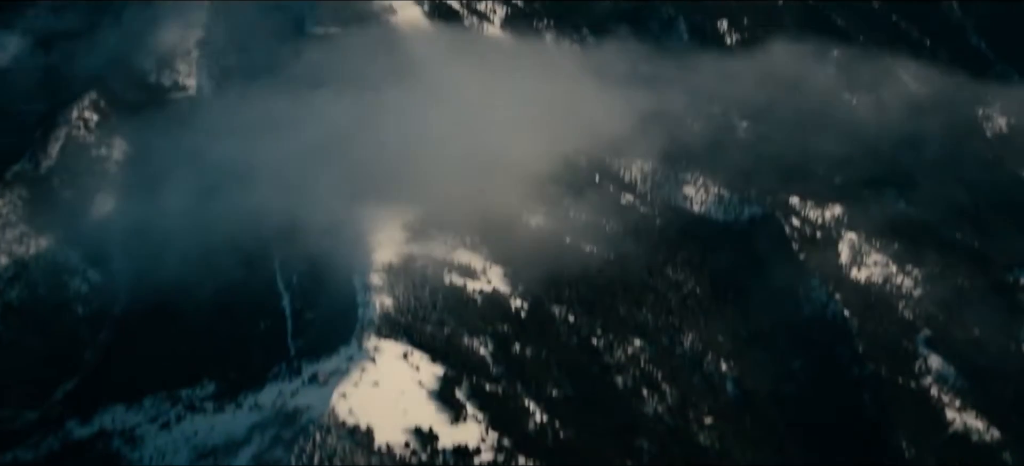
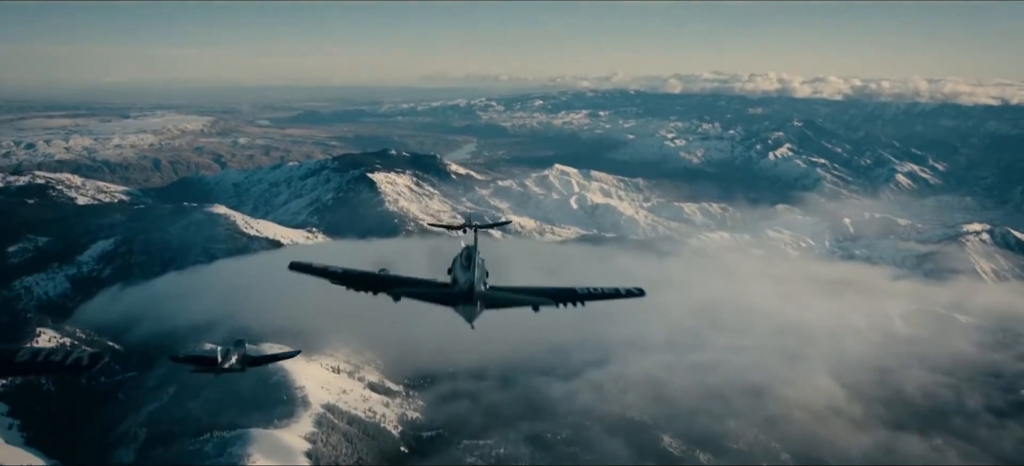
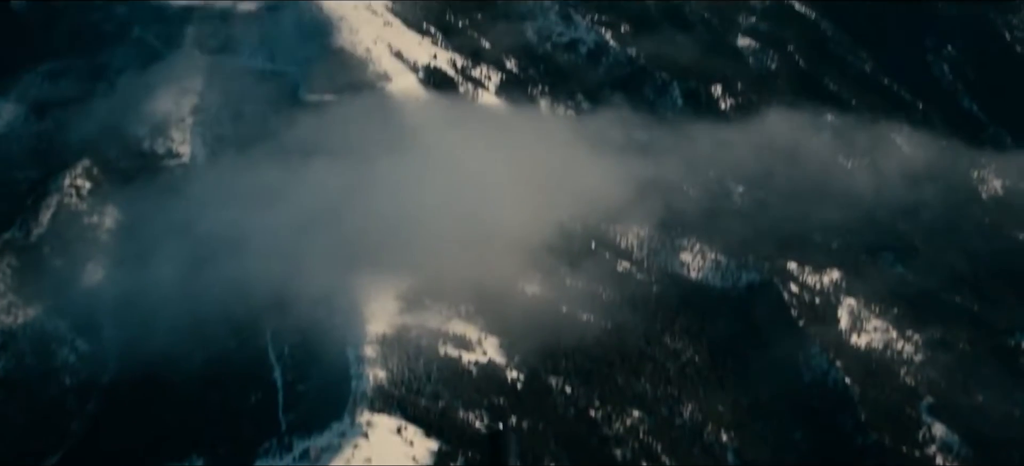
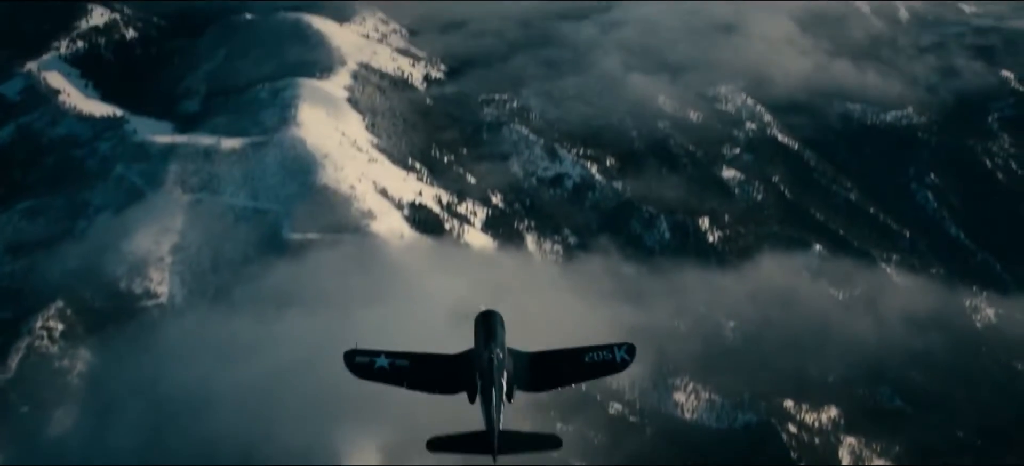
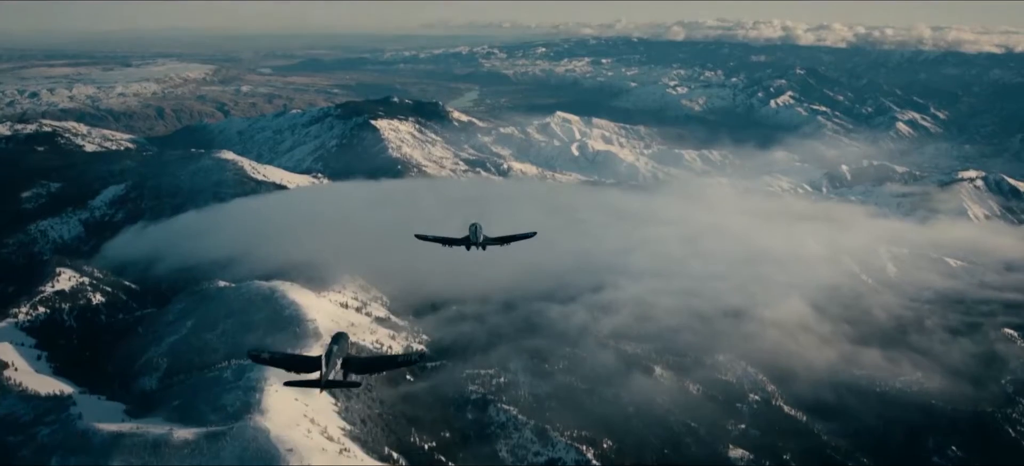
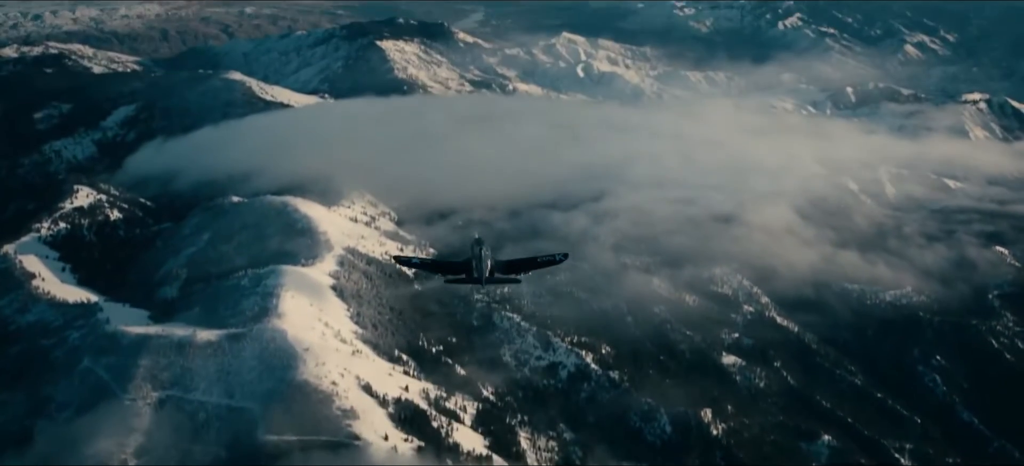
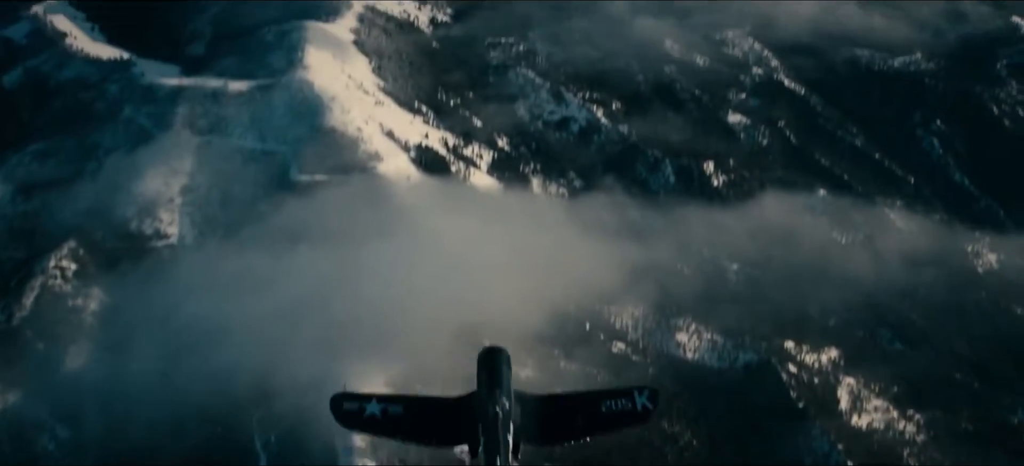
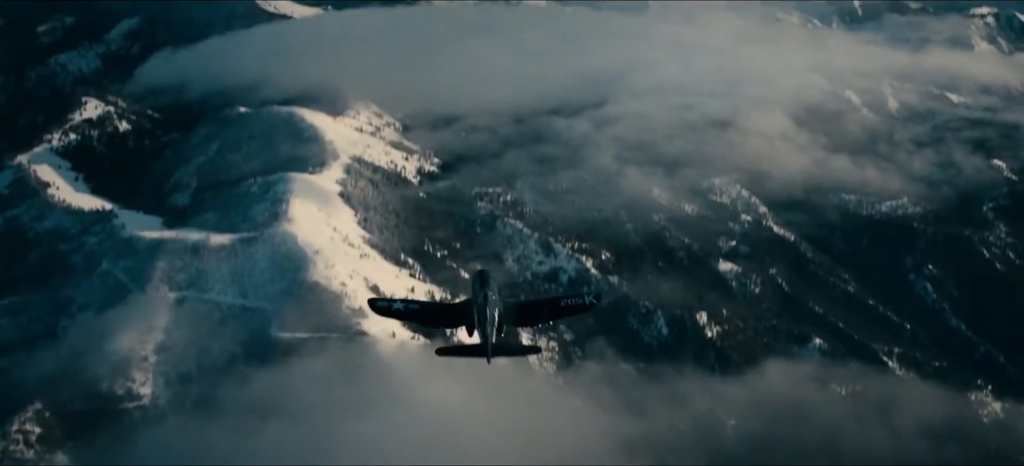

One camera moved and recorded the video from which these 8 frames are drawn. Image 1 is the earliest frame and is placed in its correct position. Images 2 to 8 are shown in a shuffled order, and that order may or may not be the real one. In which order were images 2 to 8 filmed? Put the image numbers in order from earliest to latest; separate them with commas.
3, 7, 4, 8, 6, 5, 2
